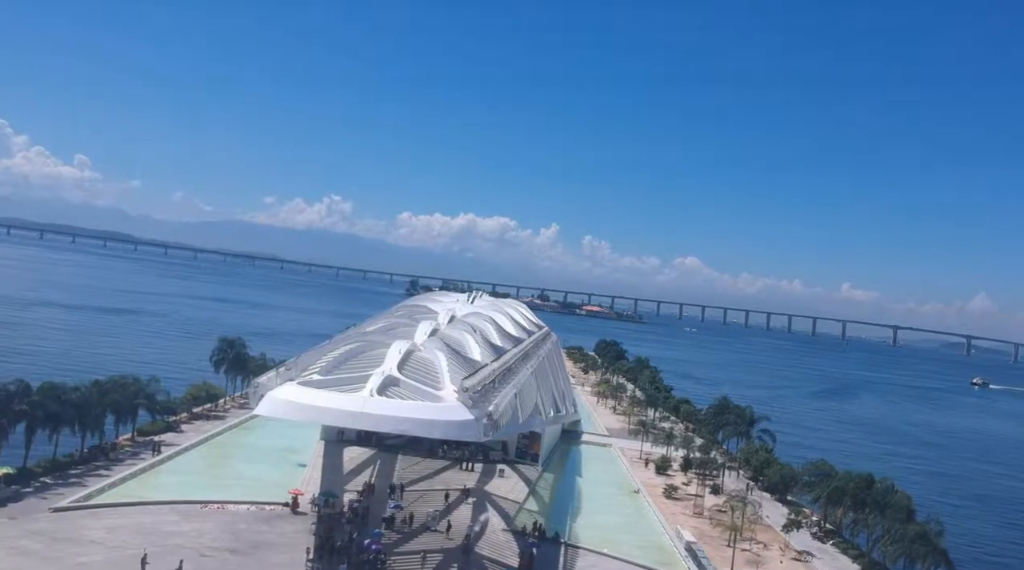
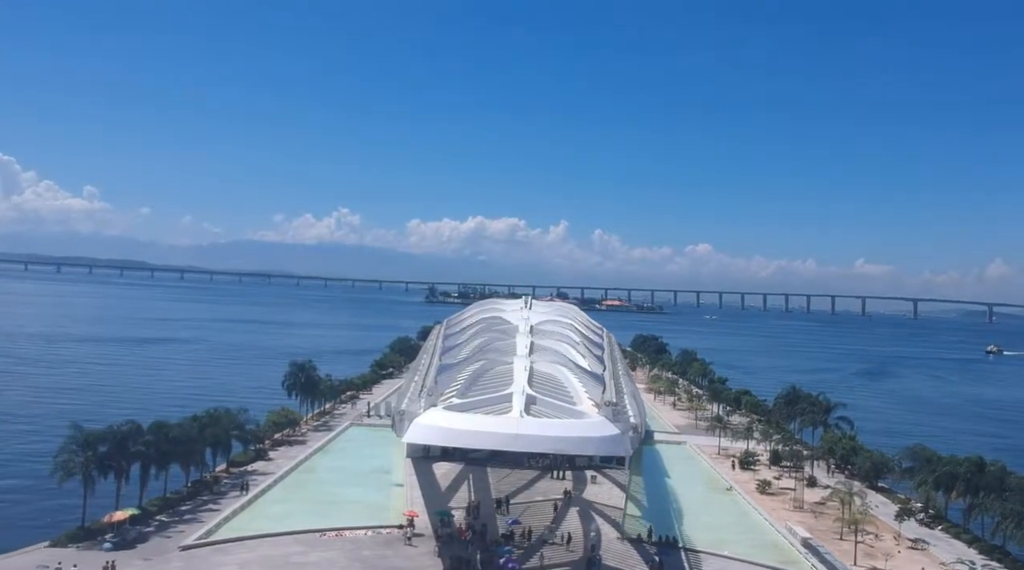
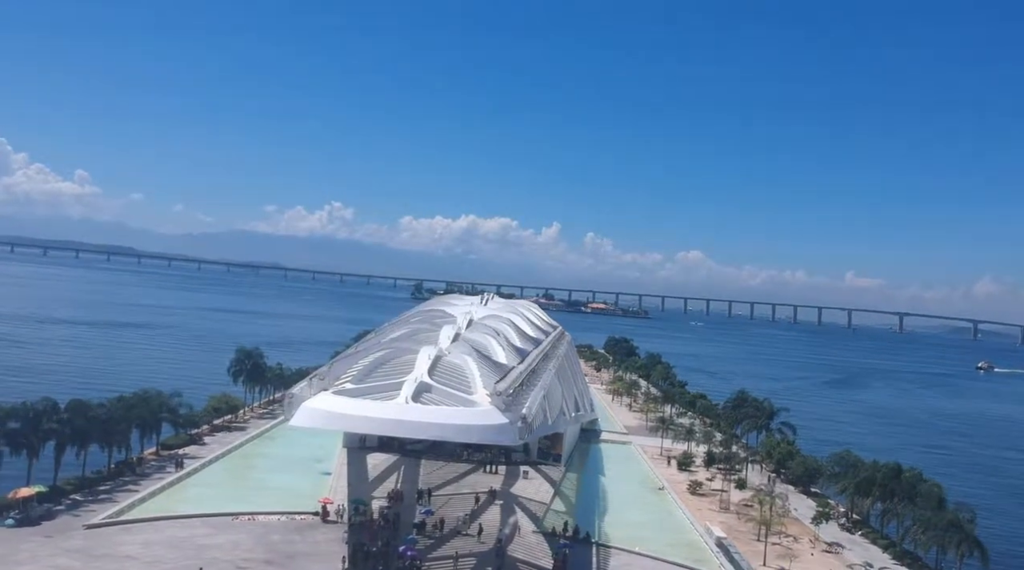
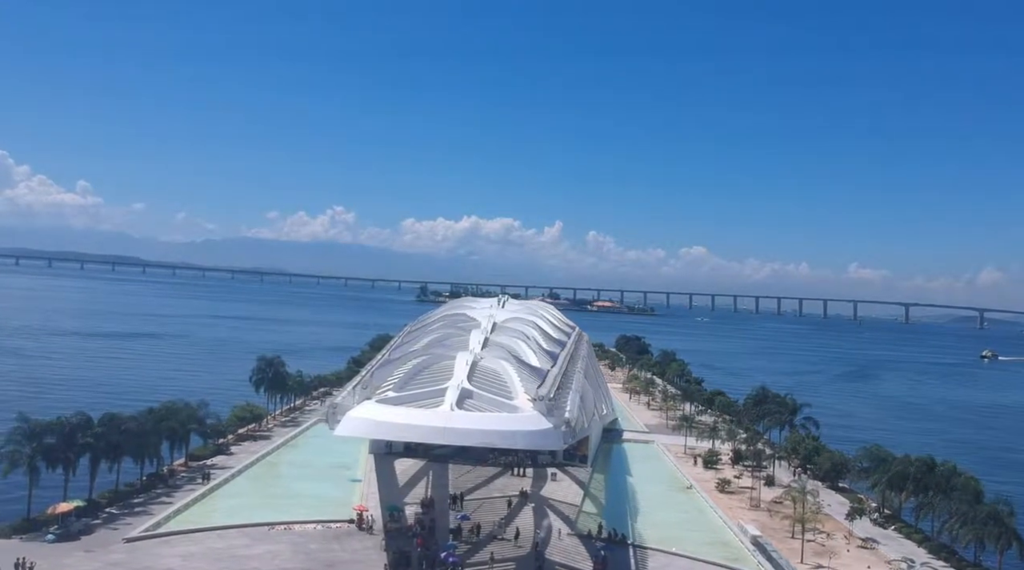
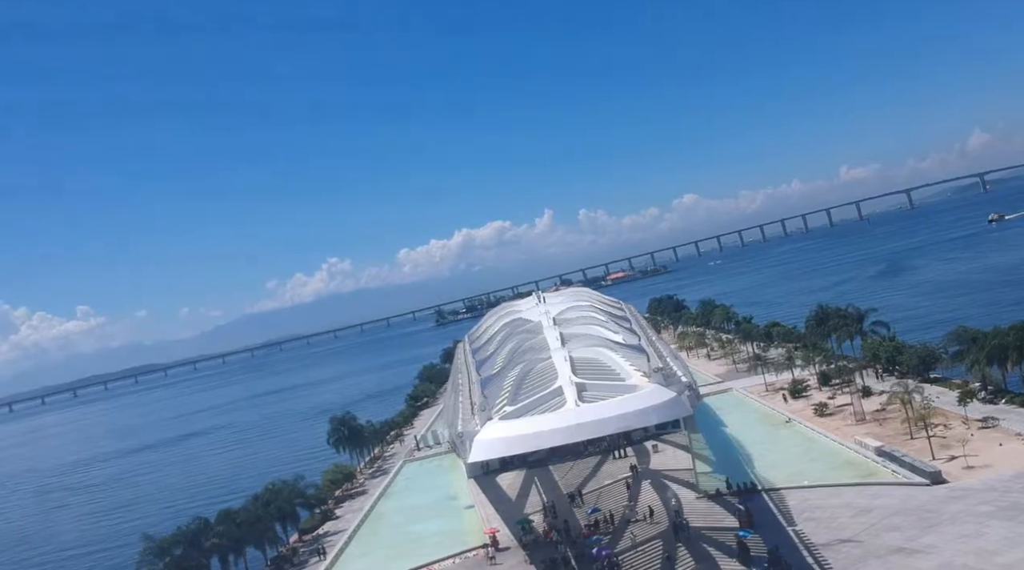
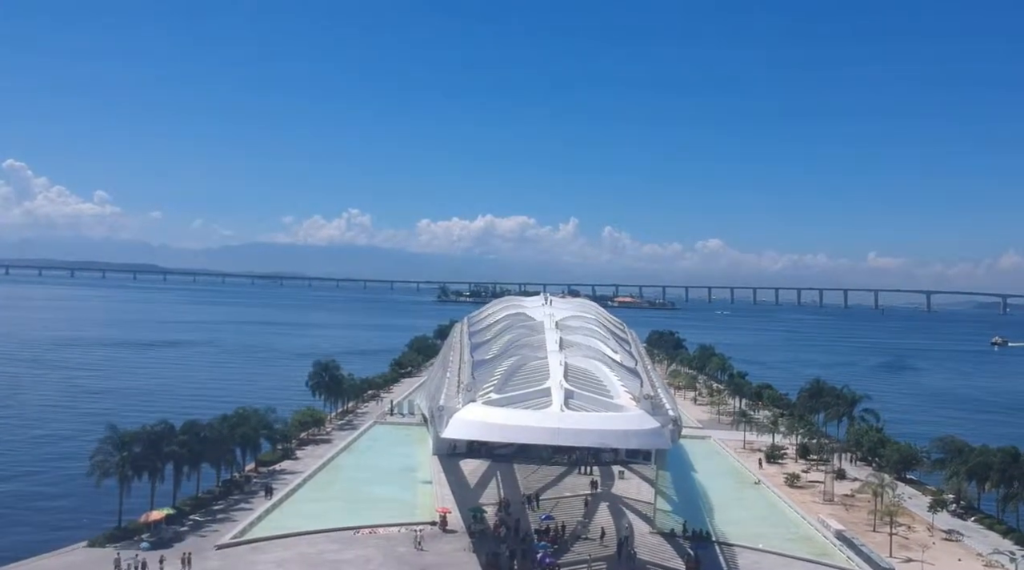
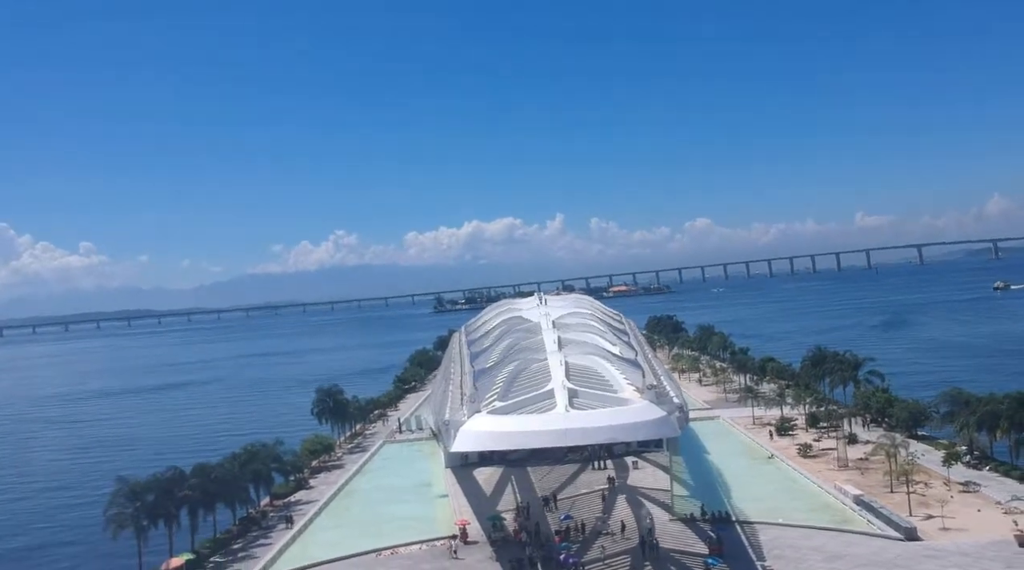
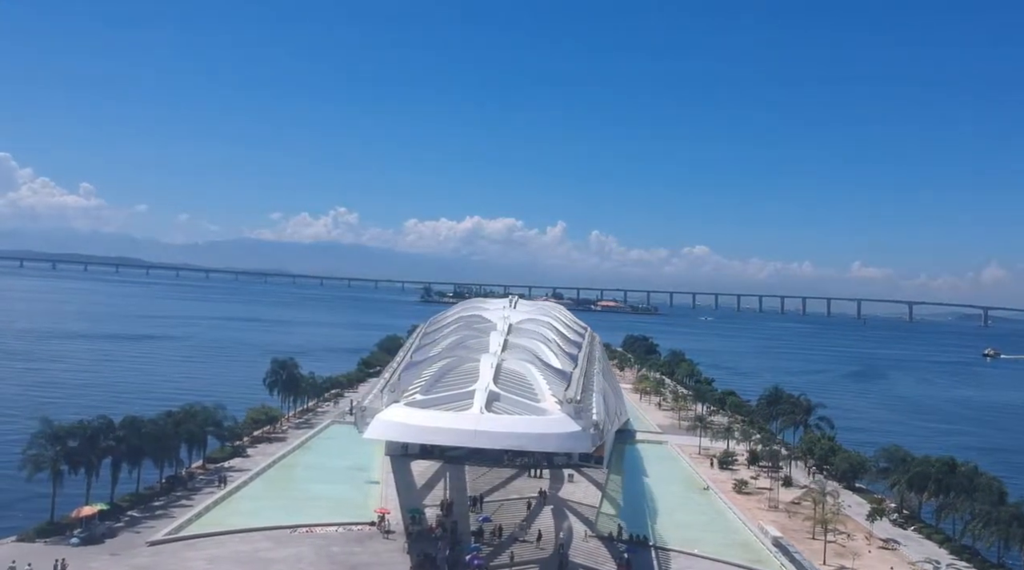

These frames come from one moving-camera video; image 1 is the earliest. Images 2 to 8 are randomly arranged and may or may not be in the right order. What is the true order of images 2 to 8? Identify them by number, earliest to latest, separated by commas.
3, 4, 8, 2, 5, 7, 6
